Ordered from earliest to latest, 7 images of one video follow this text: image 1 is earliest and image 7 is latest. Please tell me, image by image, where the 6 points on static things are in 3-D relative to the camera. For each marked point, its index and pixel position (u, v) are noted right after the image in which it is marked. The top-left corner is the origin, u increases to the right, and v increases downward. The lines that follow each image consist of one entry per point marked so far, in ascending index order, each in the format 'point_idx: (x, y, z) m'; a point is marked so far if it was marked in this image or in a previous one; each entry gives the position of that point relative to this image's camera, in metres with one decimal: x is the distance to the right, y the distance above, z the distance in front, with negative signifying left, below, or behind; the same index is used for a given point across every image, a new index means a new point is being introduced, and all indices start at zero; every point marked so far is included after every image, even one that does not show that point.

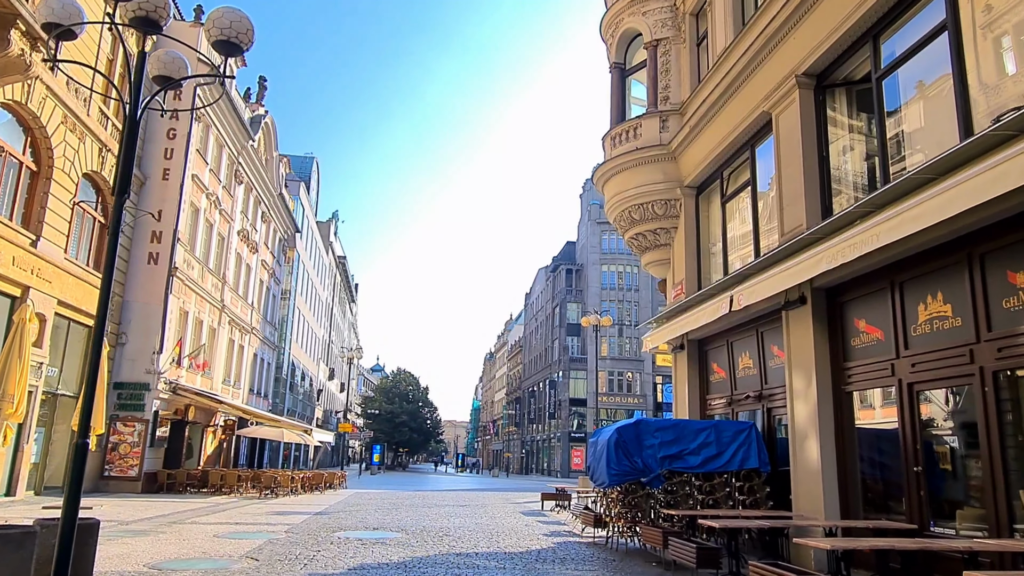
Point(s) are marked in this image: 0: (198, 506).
0: (-7.6, -5.3, +17.7) m
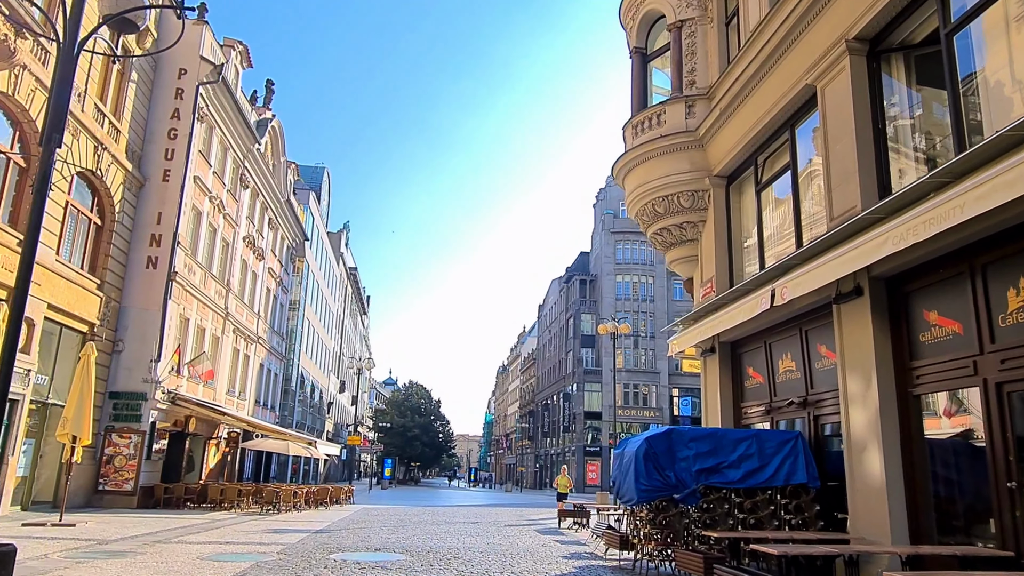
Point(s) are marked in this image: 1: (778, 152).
0: (-7.3, -5.4, +16.6) m
1: (+4.4, +2.3, +12.0) m
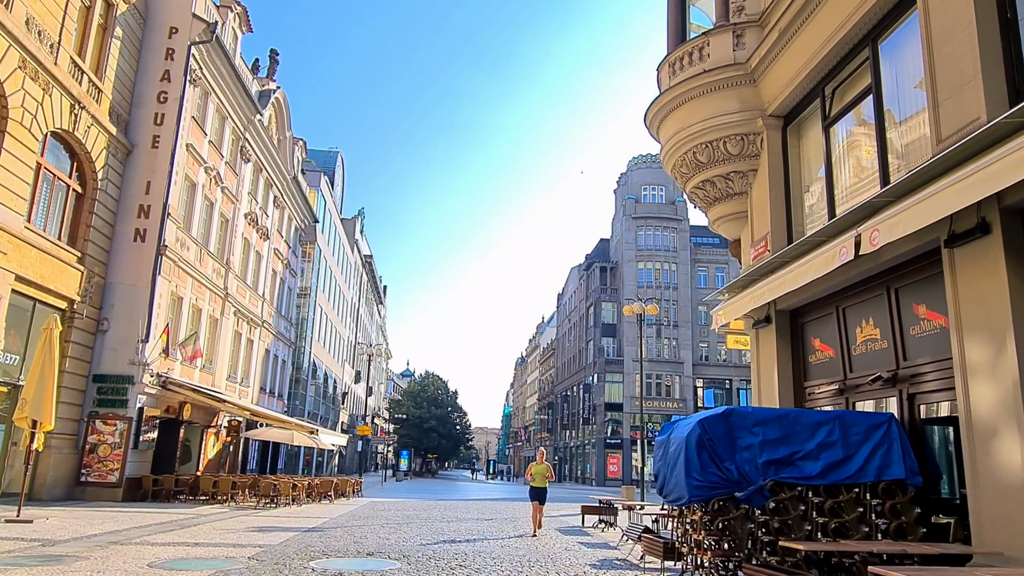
0: (-6.9, -4.7, +14.8) m
1: (+4.7, +2.9, +9.9) m
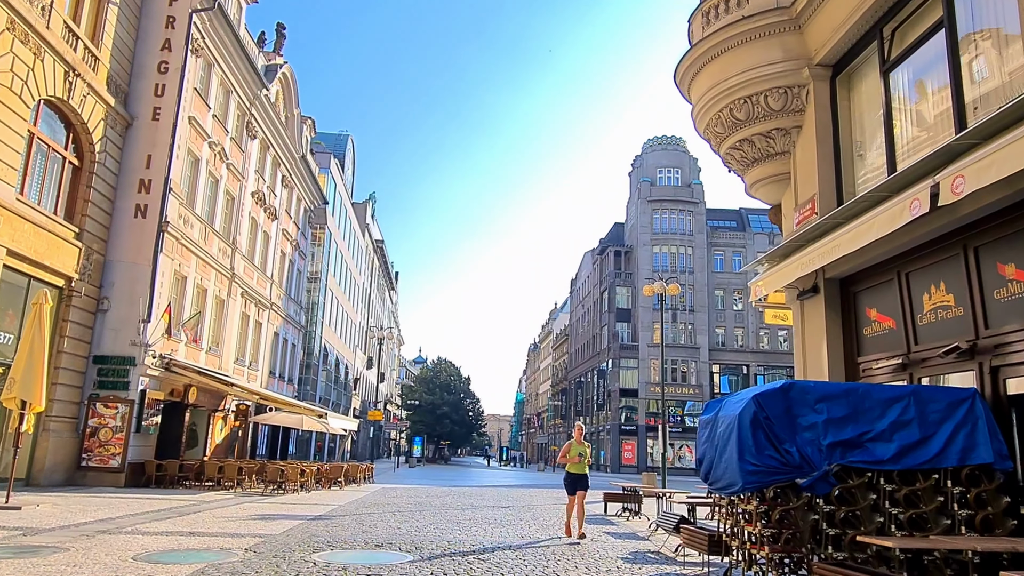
0: (-6.6, -4.2, +14.0) m
1: (+5.0, +3.3, +8.8) m
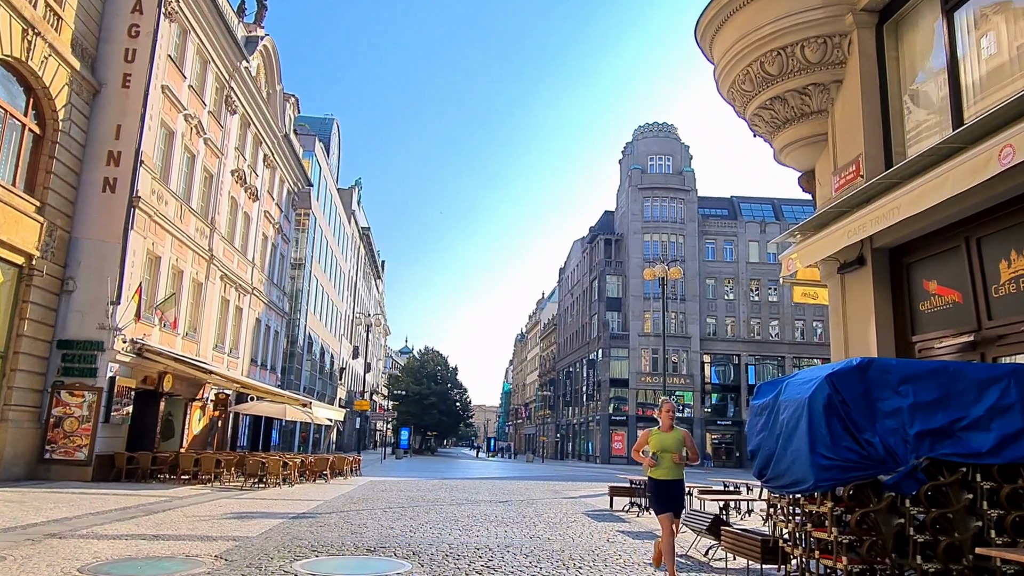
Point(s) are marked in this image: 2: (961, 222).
0: (-6.6, -3.8, +12.8) m
1: (+5.1, +3.7, +7.7) m
2: (+4.7, +0.7, +7.6) m
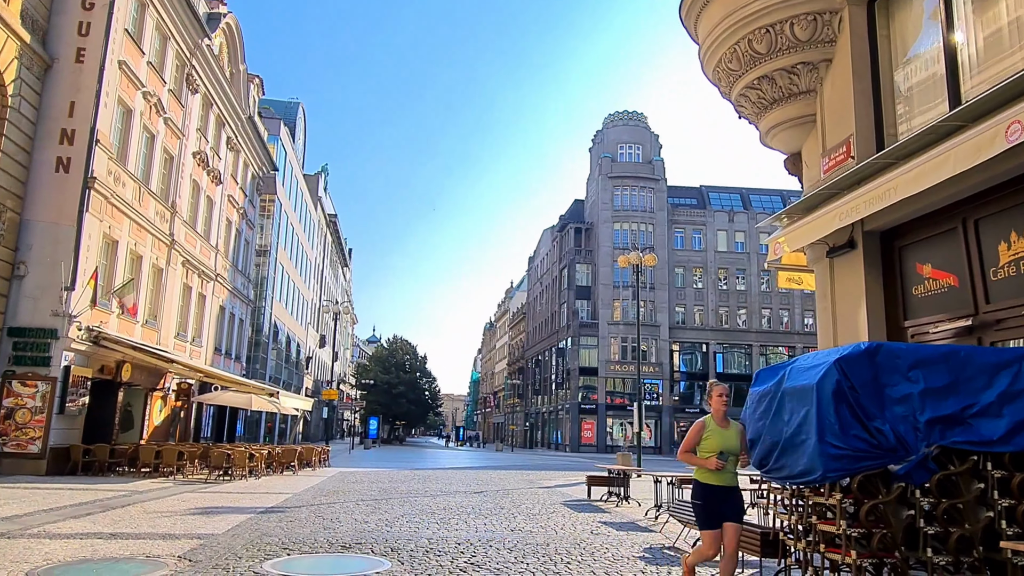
0: (-6.9, -3.5, +12.2) m
1: (+4.9, +3.9, +7.5) m
2: (+4.6, +0.9, +7.4) m
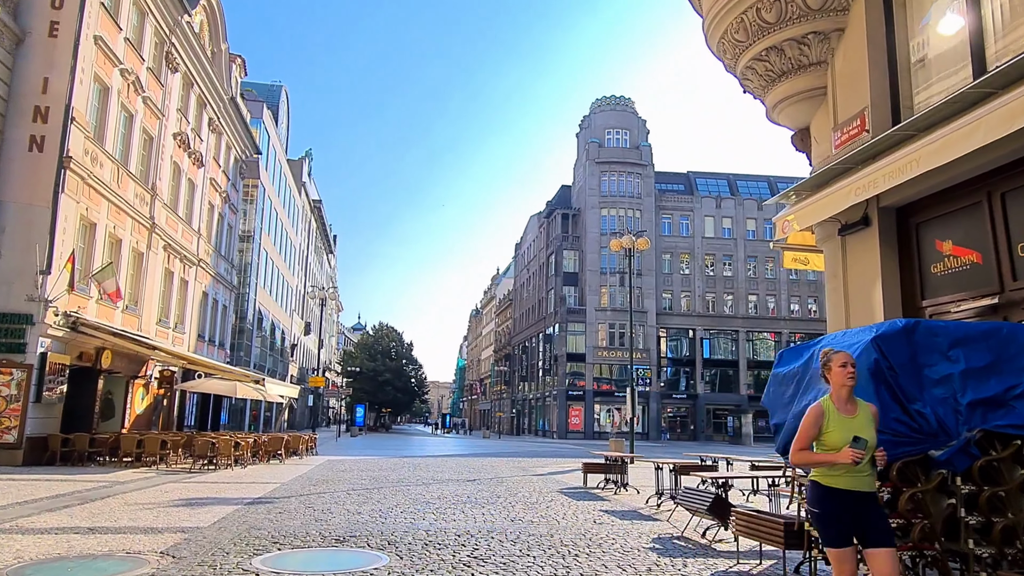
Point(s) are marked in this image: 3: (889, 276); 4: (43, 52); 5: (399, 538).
0: (-7.0, -3.2, +11.7) m
1: (+5.0, +4.1, +7.1) m
2: (+4.6, +1.1, +7.1) m
3: (+4.2, +0.1, +8.1) m
4: (-11.1, +5.6, +17.0) m
5: (-1.2, -2.5, +7.3) m
